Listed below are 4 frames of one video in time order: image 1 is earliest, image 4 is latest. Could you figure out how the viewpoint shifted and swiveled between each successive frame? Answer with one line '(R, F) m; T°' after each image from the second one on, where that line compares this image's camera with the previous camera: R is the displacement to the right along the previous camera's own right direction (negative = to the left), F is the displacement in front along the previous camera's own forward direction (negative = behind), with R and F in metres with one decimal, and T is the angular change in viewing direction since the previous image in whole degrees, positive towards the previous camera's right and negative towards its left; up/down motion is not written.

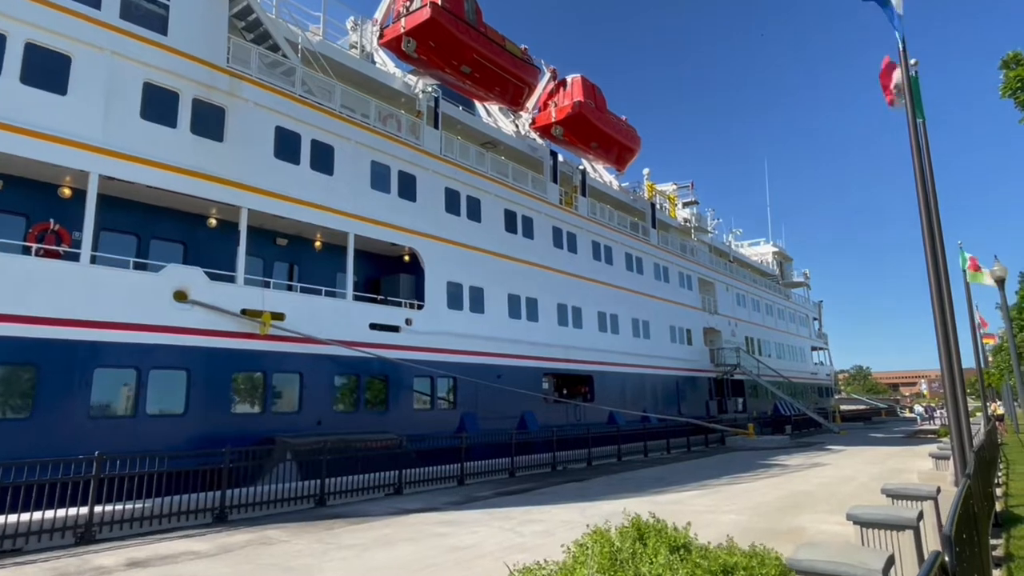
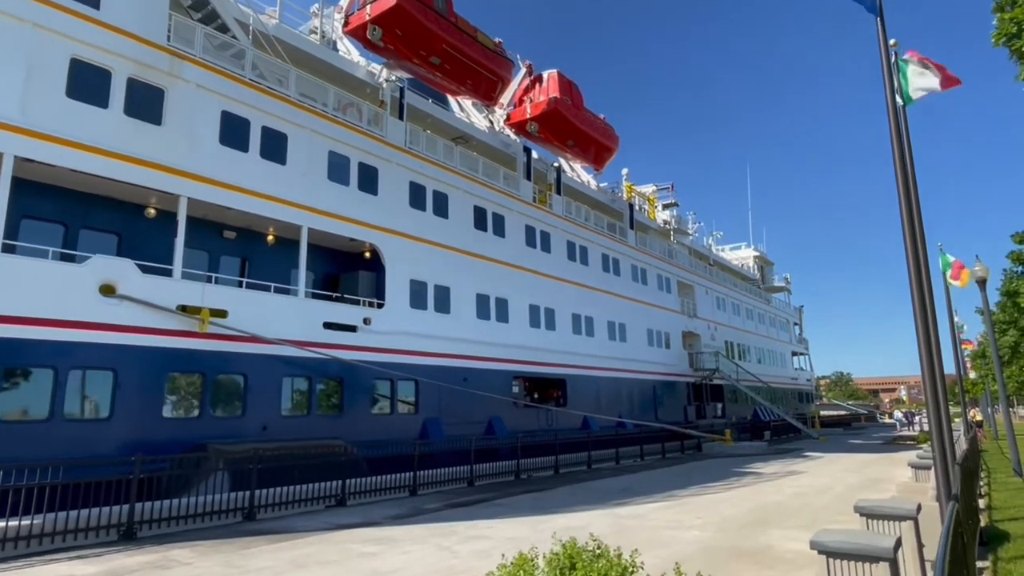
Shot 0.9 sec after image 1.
(+0.5, +0.7) m; +1°
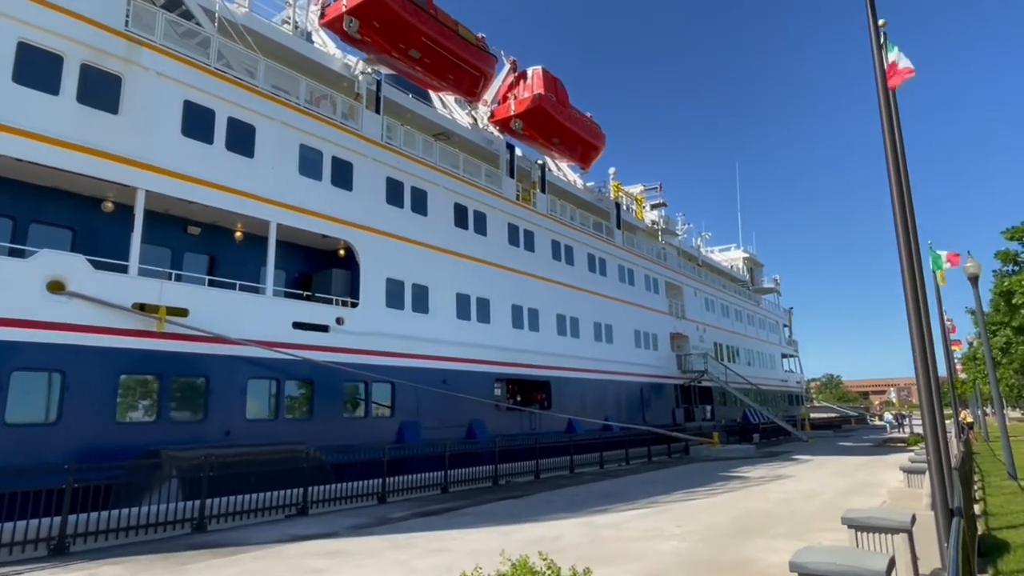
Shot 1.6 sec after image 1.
(+0.3, +0.5) m; +1°
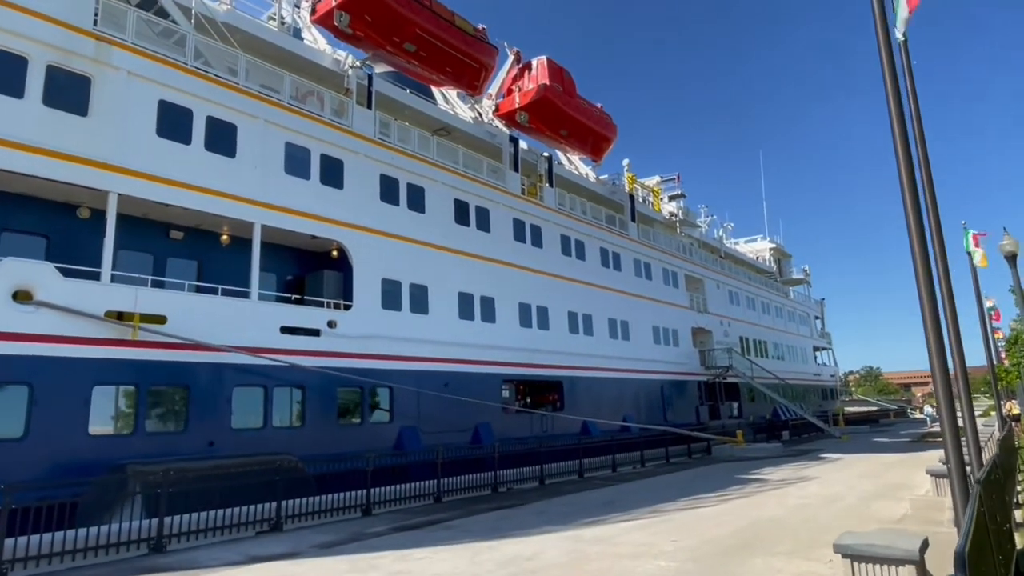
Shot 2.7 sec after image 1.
(+0.6, +0.7) m; -3°
